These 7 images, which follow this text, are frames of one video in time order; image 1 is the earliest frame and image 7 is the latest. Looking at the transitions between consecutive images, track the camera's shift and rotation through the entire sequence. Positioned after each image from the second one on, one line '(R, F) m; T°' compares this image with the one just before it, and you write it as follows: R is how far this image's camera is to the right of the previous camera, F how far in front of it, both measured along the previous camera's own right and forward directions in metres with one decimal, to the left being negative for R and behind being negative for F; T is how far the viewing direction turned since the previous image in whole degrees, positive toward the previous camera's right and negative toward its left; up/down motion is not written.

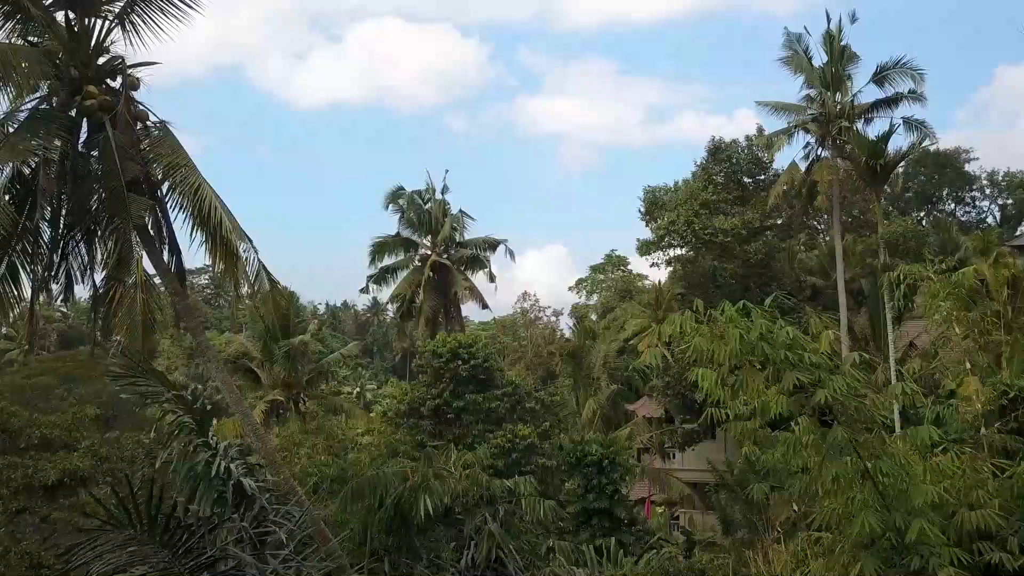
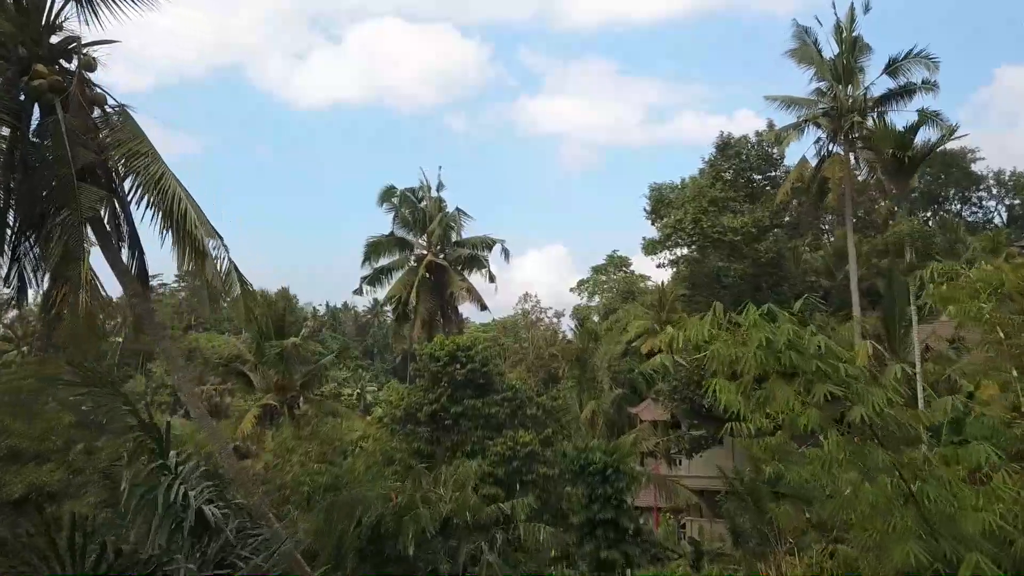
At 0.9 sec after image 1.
(0.0, +0.7) m; 0°
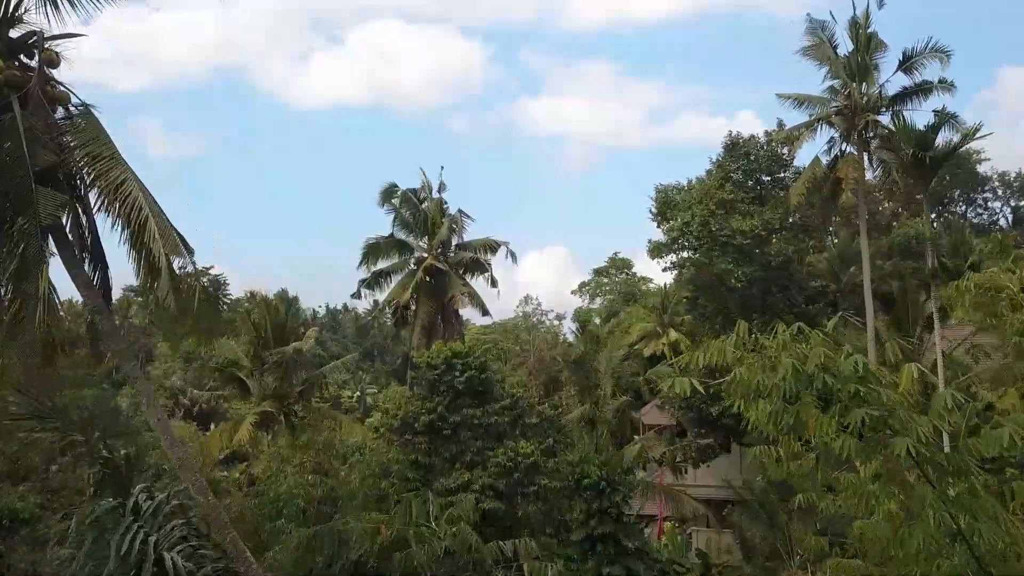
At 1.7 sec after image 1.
(0.0, +0.6) m; 0°
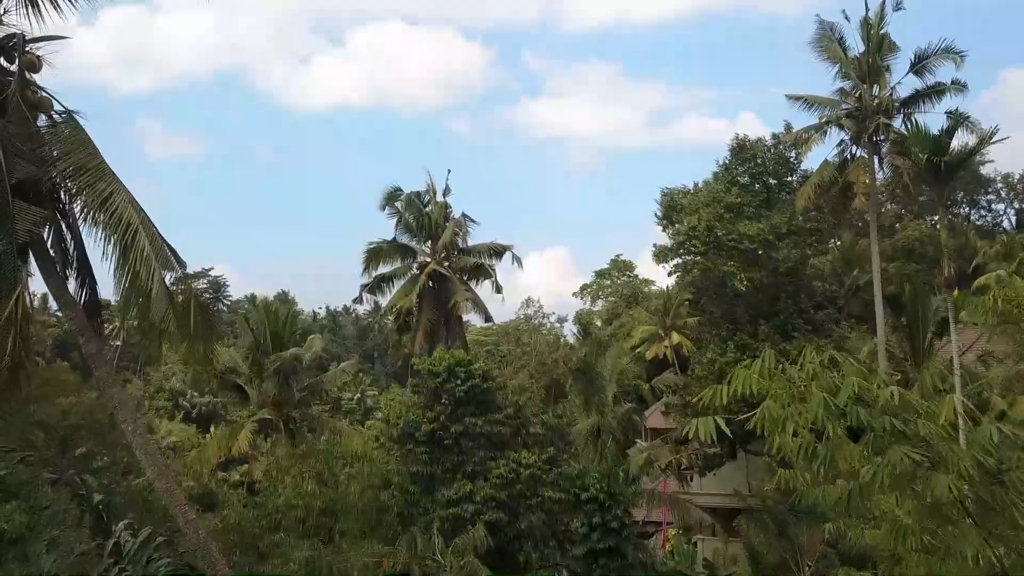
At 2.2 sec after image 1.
(-0.1, +0.3) m; 0°
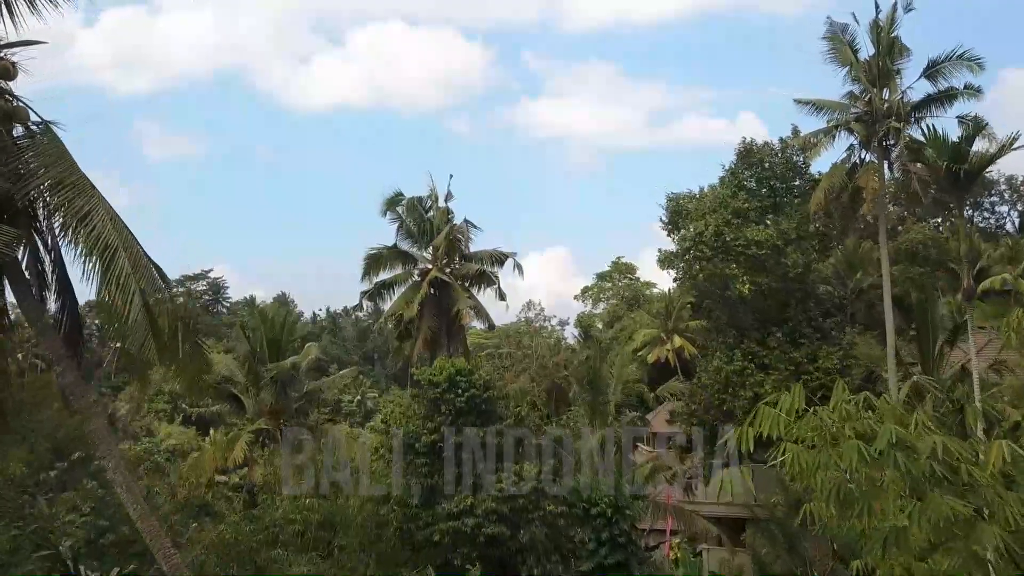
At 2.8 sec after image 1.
(0.0, +0.3) m; 0°
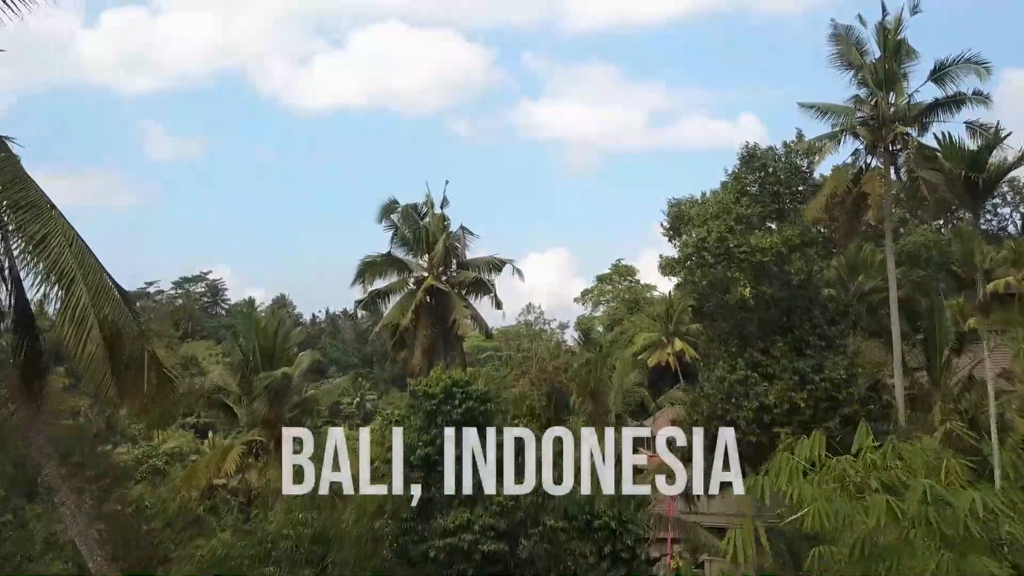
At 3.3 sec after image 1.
(0.0, +0.3) m; 0°
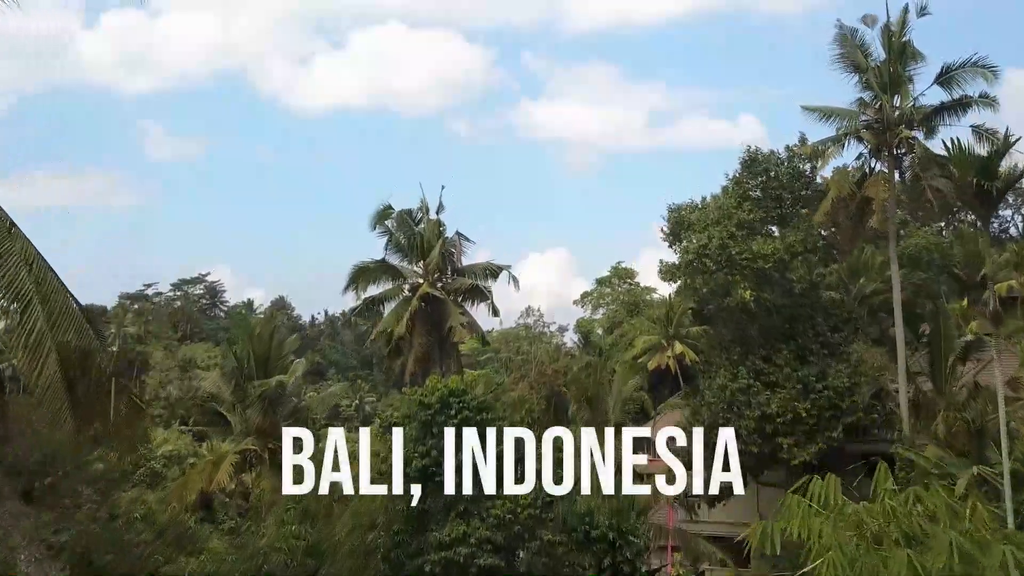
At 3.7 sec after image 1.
(+0.1, +0.3) m; 0°
